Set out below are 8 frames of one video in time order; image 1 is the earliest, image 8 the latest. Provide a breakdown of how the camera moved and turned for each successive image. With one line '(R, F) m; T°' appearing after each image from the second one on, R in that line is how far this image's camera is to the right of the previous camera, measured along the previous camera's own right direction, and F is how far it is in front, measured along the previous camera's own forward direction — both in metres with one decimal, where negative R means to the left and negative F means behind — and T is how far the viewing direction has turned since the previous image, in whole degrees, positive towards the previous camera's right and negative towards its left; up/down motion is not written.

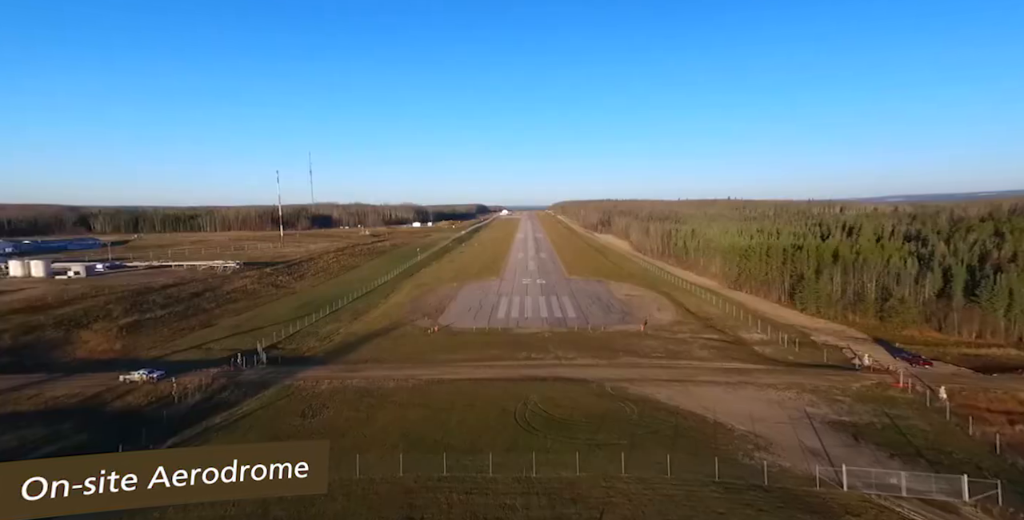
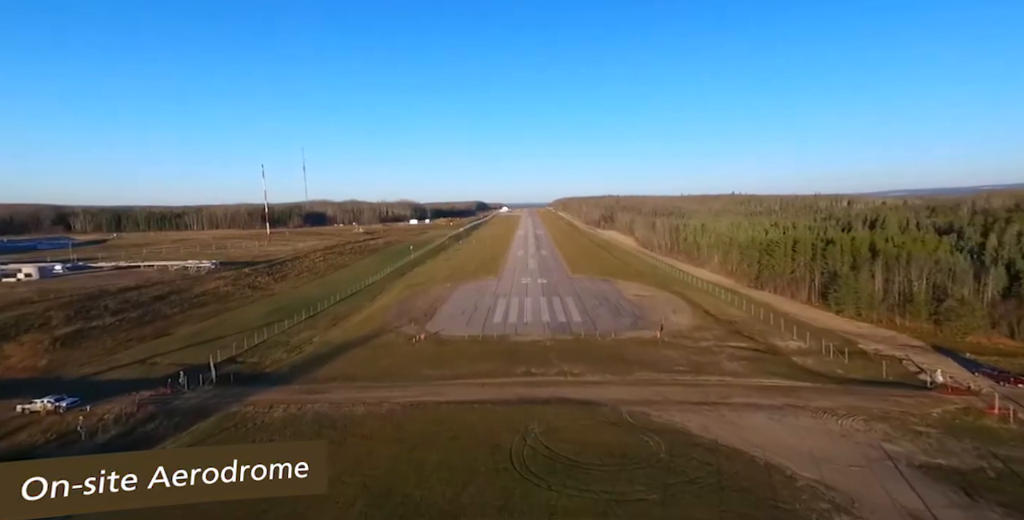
(+0.2, +4.3) m; 0°
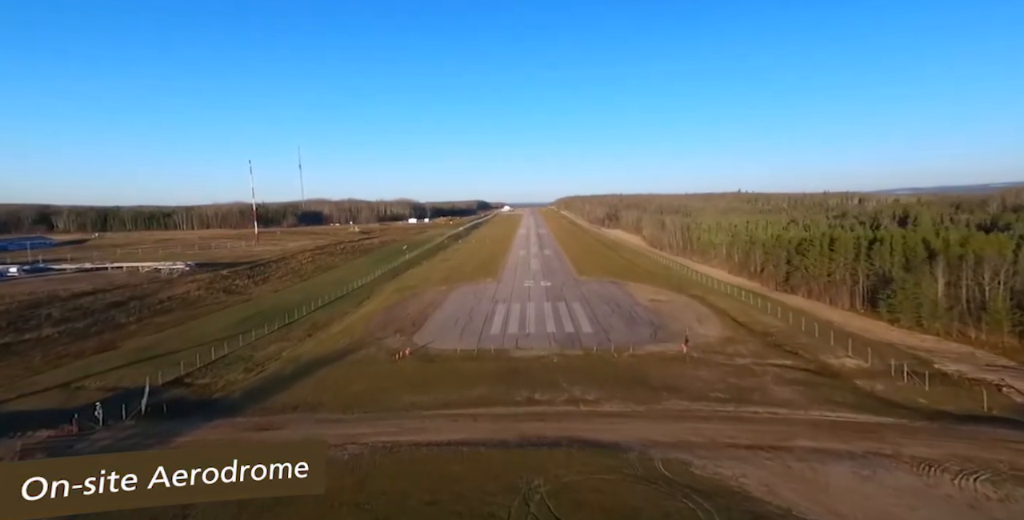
(+0.1, +4.4) m; 0°
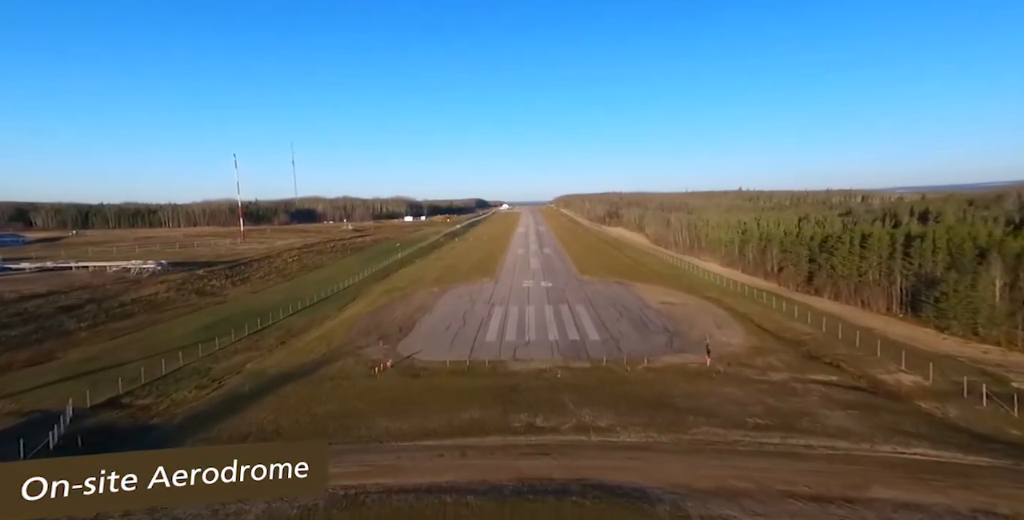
(+0.1, +3.4) m; 0°
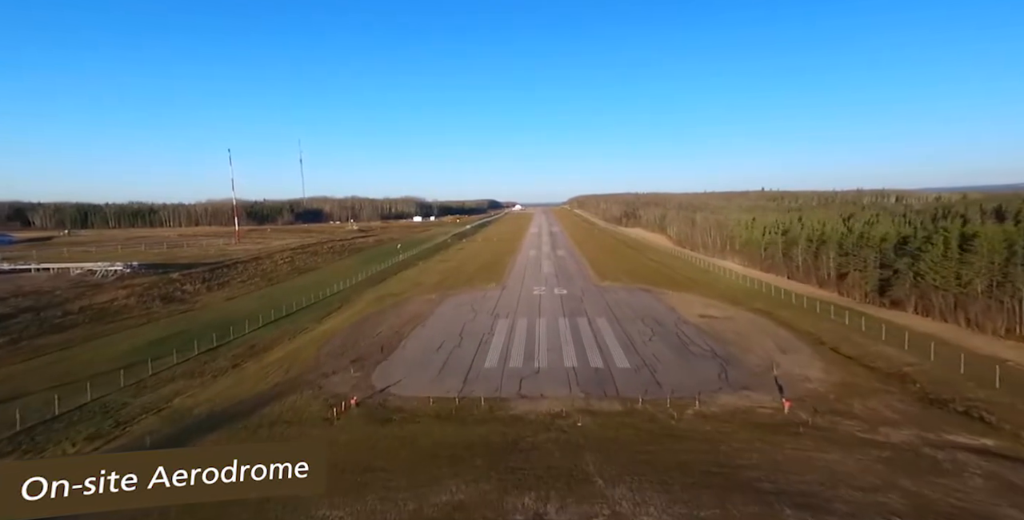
(+0.3, +5.7) m; -2°
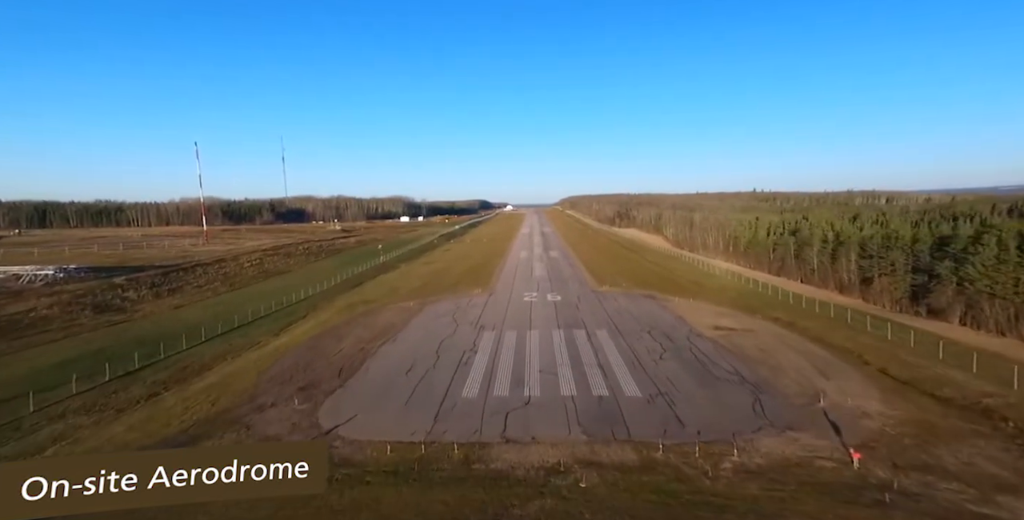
(+0.2, +4.0) m; +1°
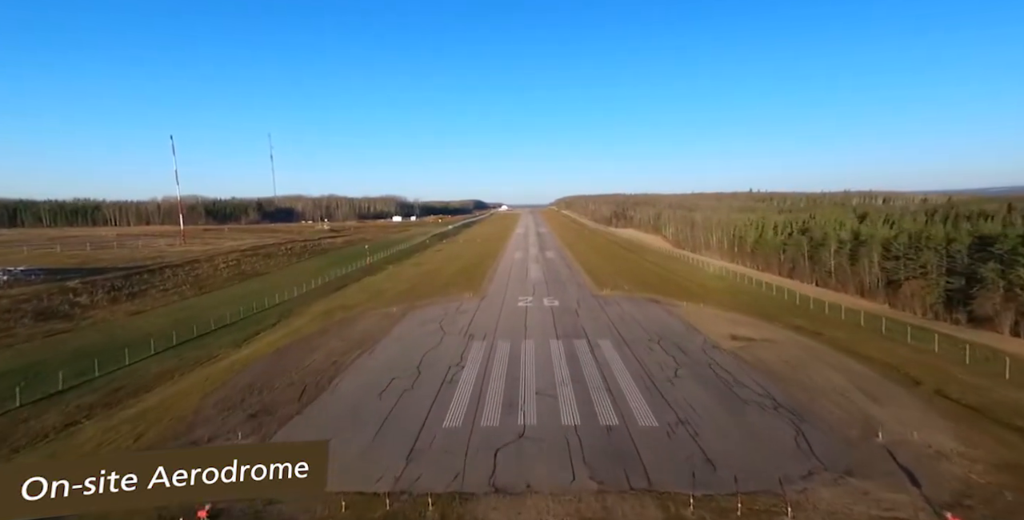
(+0.1, +2.9) m; +1°
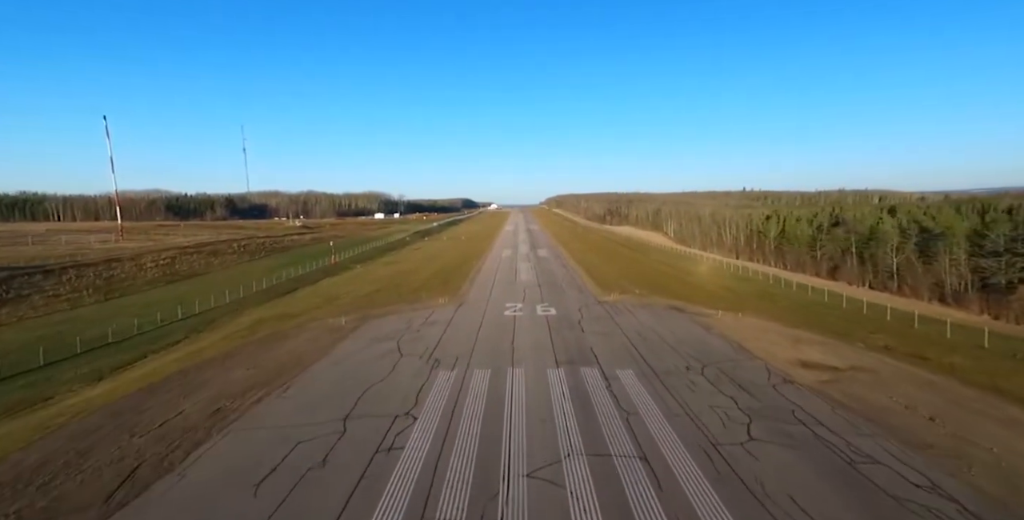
(+0.3, +7.1) m; +1°
